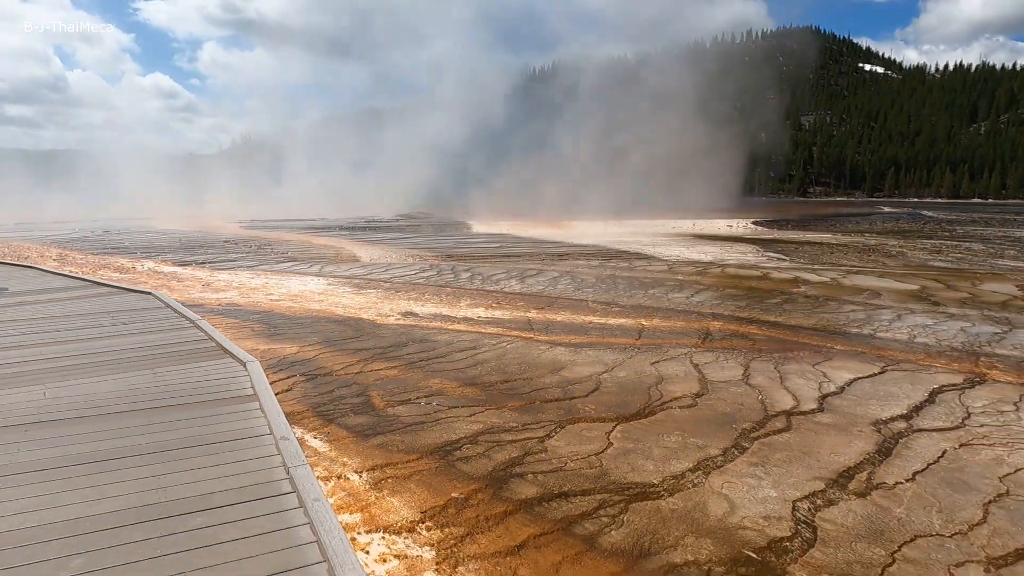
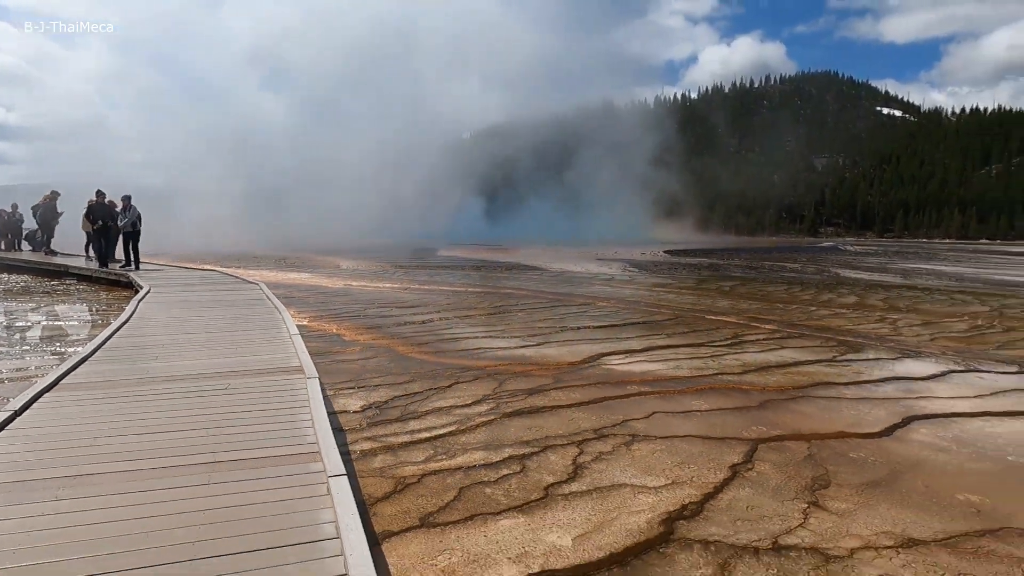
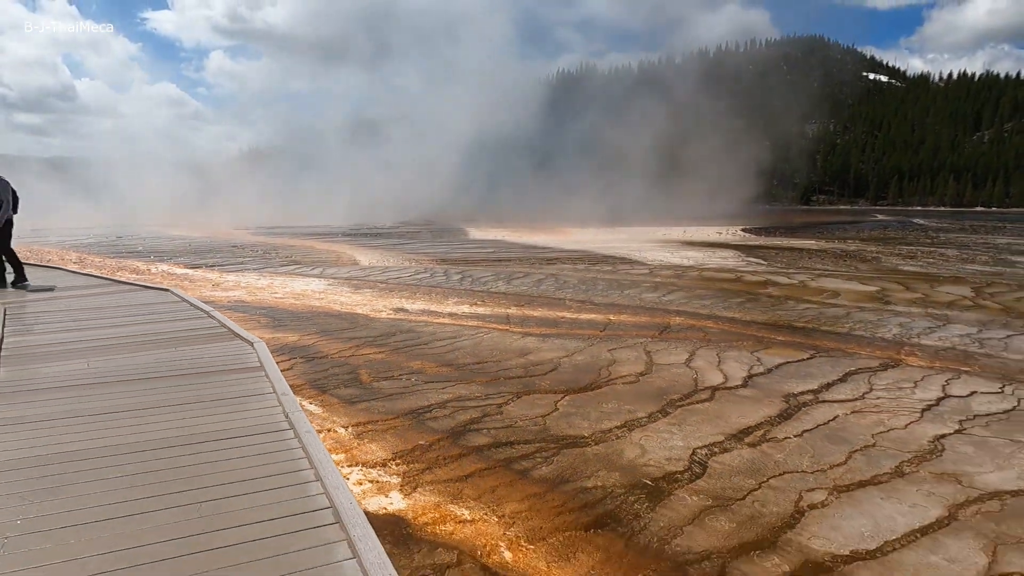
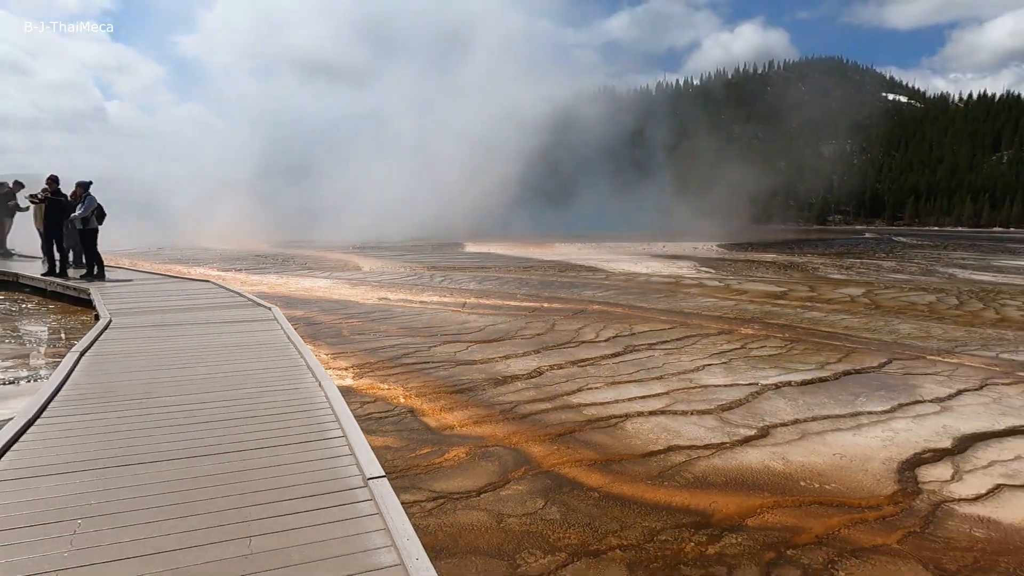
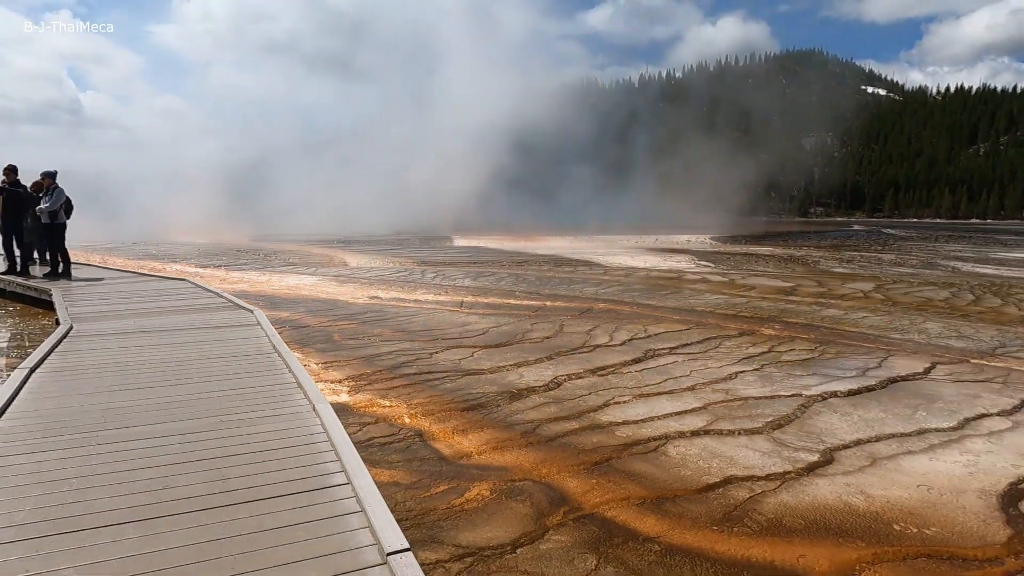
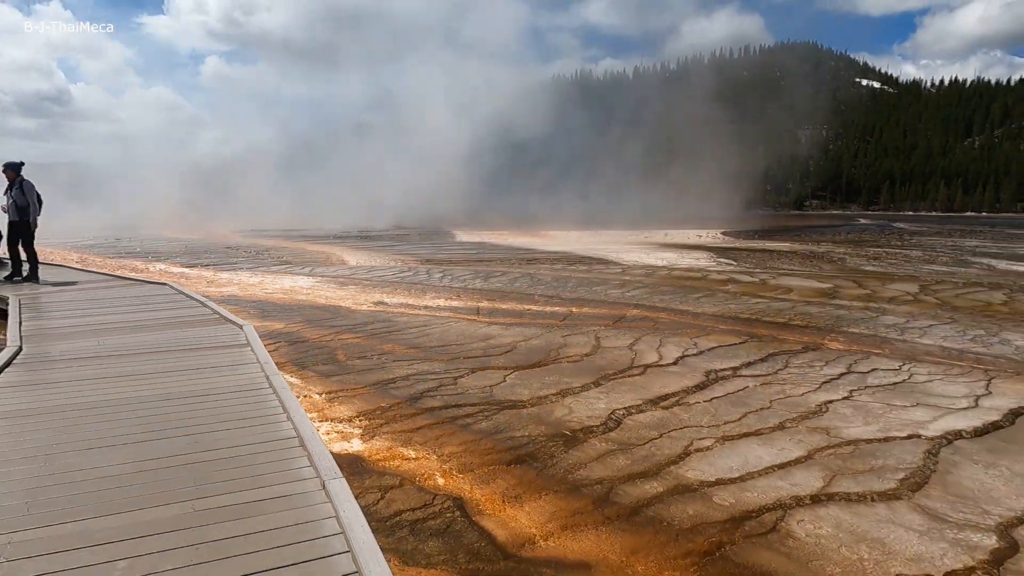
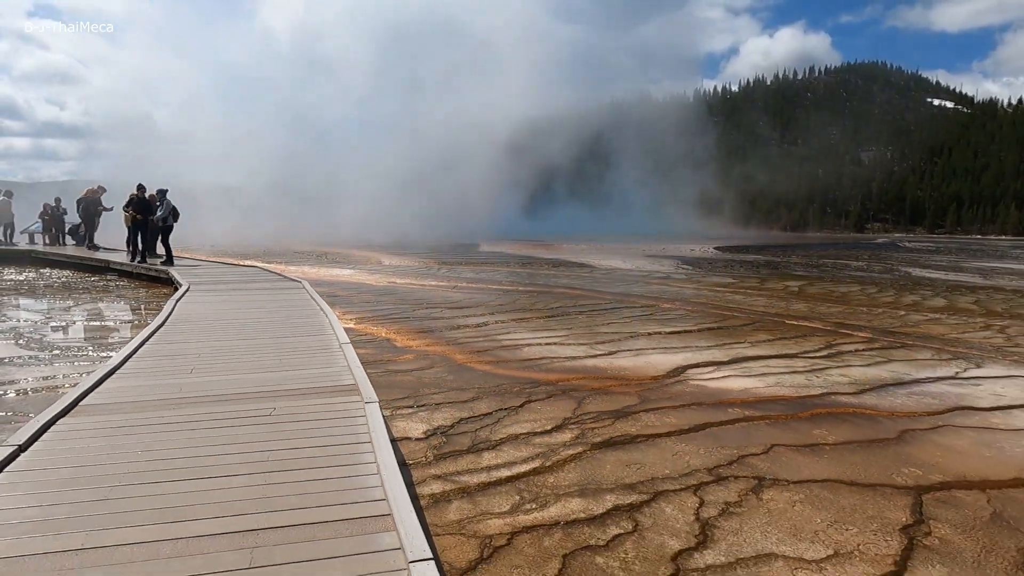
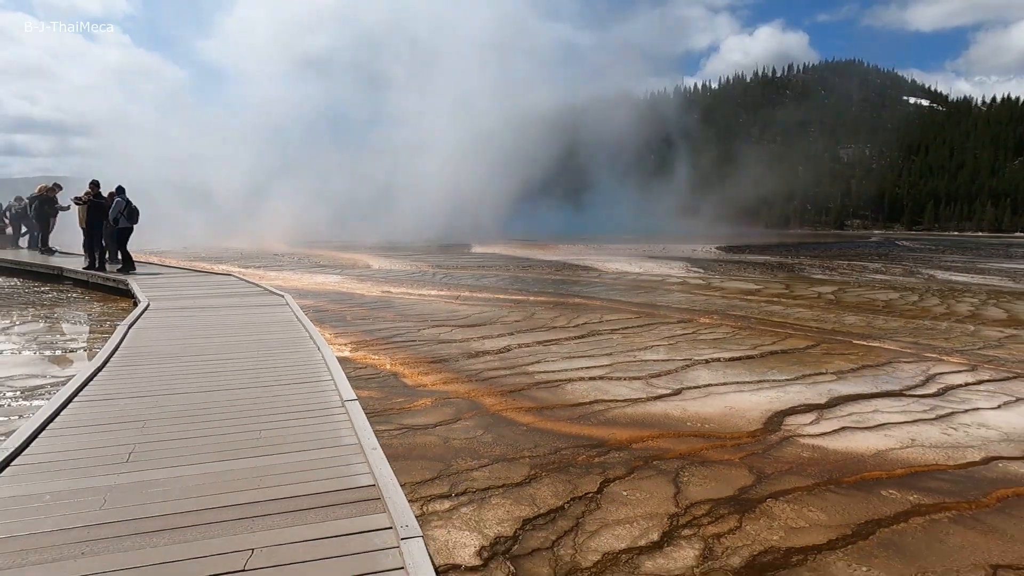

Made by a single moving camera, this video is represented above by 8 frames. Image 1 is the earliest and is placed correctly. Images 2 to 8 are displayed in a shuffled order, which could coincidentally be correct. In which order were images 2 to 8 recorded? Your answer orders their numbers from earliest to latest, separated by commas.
3, 6, 5, 4, 8, 7, 2
